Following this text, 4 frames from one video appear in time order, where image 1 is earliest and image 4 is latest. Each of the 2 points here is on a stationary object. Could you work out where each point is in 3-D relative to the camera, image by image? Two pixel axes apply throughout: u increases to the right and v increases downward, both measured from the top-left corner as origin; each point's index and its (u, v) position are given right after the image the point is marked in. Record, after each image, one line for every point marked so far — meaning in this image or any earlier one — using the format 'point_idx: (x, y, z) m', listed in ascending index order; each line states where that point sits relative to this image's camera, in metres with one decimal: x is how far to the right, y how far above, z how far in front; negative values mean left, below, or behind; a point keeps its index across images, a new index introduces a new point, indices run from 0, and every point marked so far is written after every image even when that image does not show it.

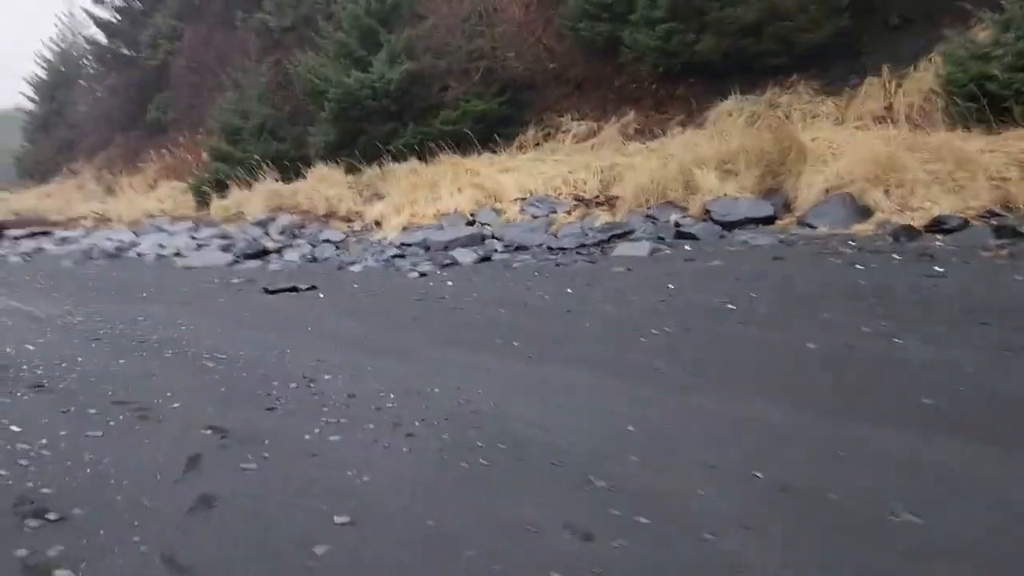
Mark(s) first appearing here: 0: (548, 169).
0: (+0.4, +1.4, +9.1) m
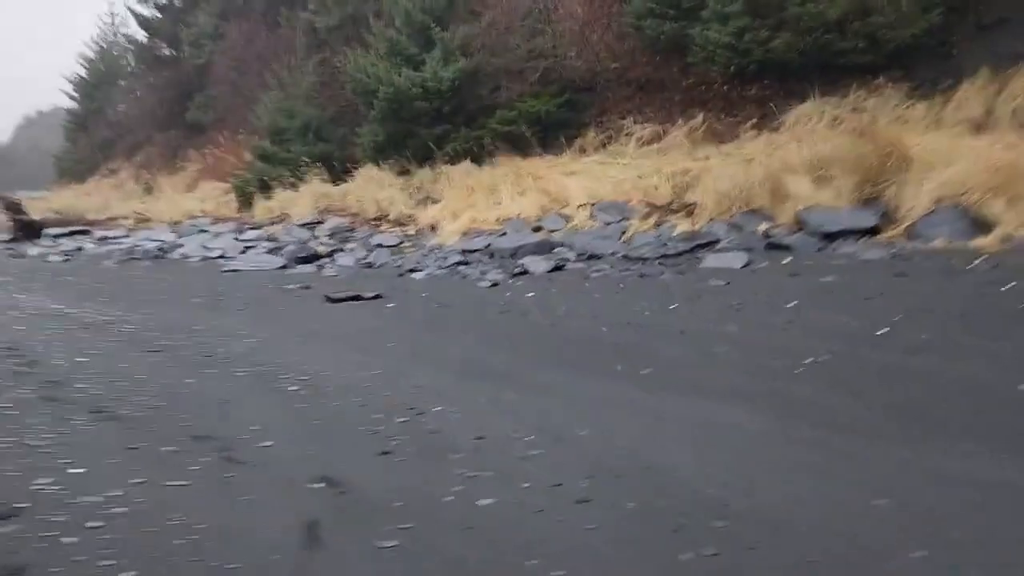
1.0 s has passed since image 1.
0: (+1.1, +1.2, +8.6) m
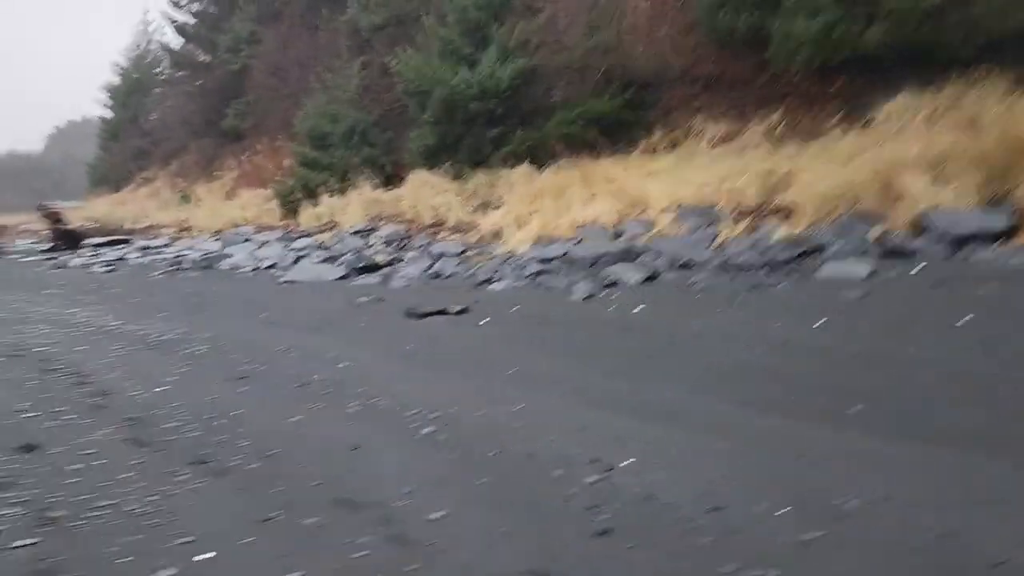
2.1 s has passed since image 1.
0: (+1.8, +1.1, +8.0) m
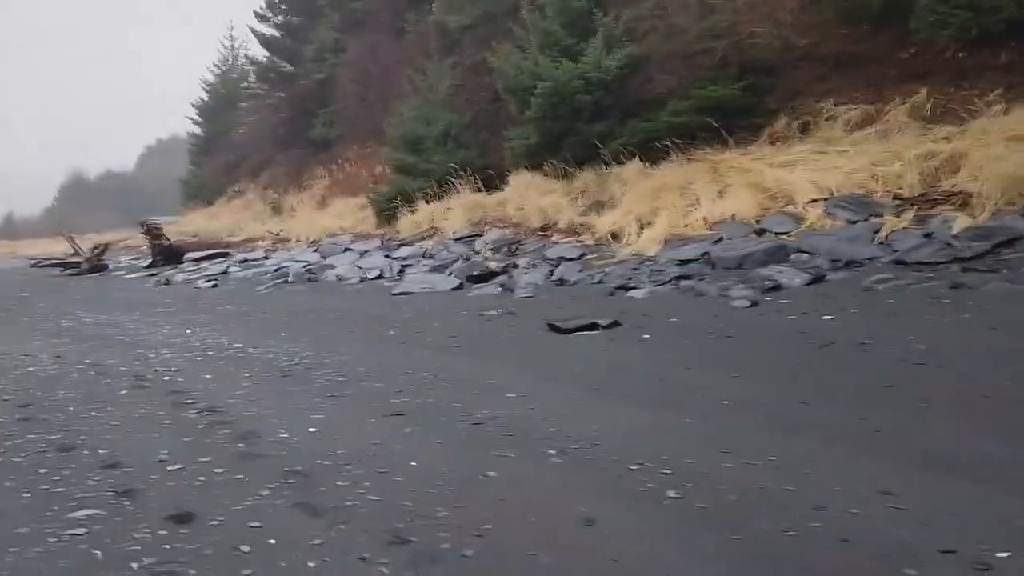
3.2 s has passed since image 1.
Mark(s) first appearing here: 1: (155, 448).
0: (+2.9, +1.1, +7.2) m
1: (-1.2, -0.5, +2.7) m
